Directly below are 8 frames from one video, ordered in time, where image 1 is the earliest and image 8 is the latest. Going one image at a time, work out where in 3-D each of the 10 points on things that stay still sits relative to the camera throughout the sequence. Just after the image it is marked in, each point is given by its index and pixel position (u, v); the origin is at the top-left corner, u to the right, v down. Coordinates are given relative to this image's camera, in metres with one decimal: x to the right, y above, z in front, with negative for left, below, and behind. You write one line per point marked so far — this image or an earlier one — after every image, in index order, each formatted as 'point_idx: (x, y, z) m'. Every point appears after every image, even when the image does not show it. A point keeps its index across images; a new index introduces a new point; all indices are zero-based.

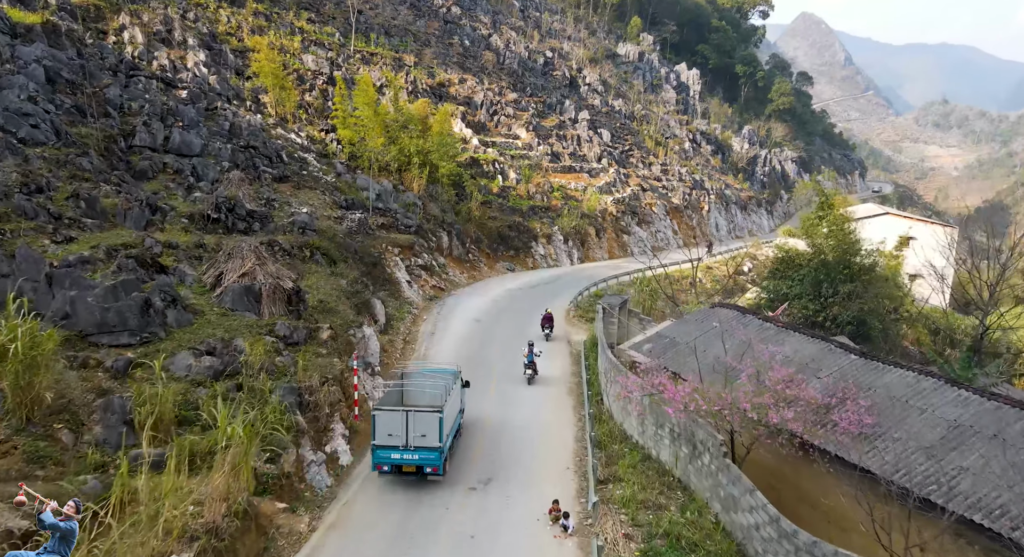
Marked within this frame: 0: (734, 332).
0: (+5.2, -1.3, +13.7) m
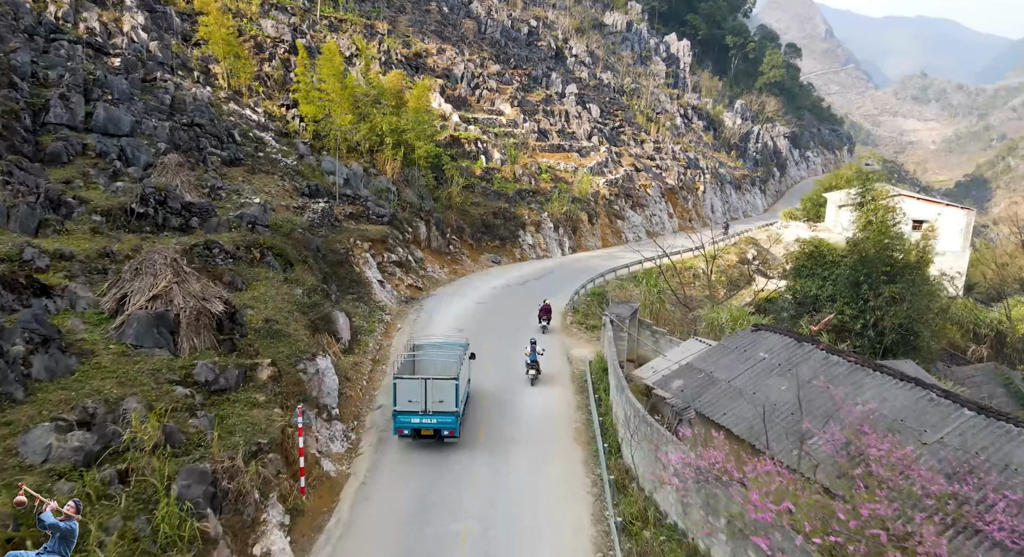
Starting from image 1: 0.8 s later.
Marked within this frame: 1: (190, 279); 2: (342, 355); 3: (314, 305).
0: (+5.1, -1.7, +10.7) m
1: (-6.7, 0.0, +12.0) m
2: (-4.7, -2.1, +16.1) m
3: (-5.7, -0.8, +16.7) m
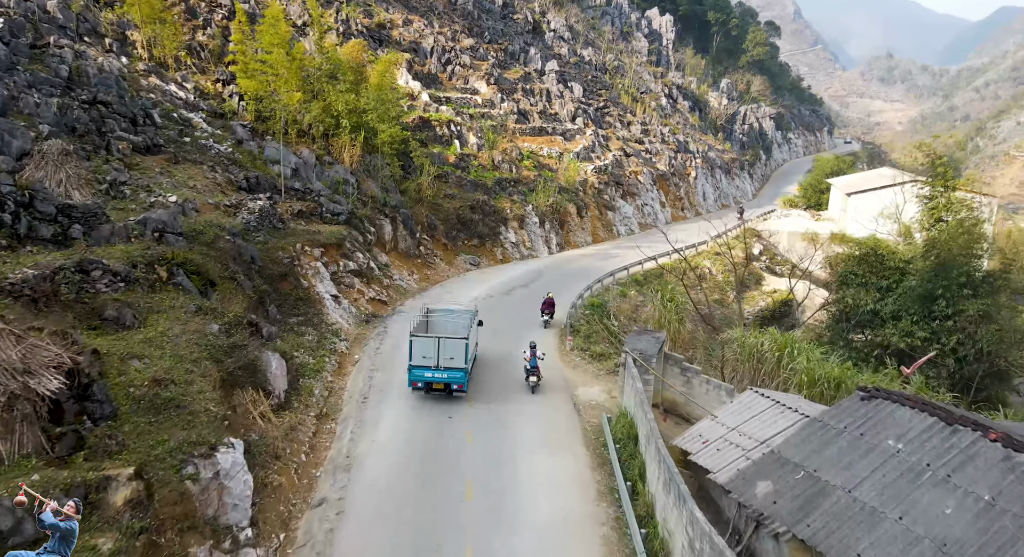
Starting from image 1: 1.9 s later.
0: (+5.2, -2.4, +6.8) m
1: (-6.7, -0.8, +7.6) m
2: (-4.9, -2.8, +11.8) m
3: (-5.9, -1.4, +12.3) m
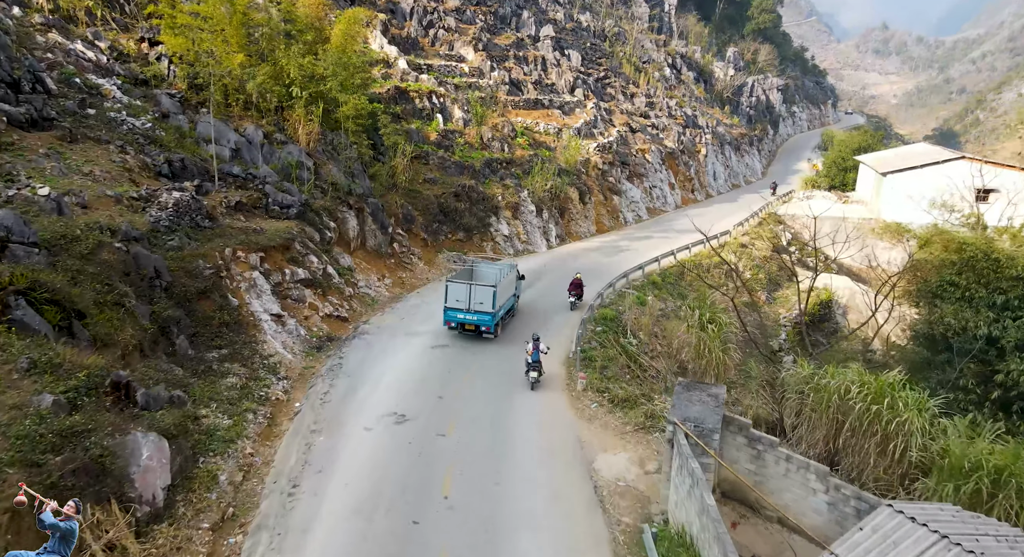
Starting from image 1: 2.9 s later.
0: (+5.2, -3.1, +2.6) m
1: (-6.7, -1.6, +3.2) m
2: (-4.9, -3.5, +7.5) m
3: (-6.0, -2.1, +7.9) m
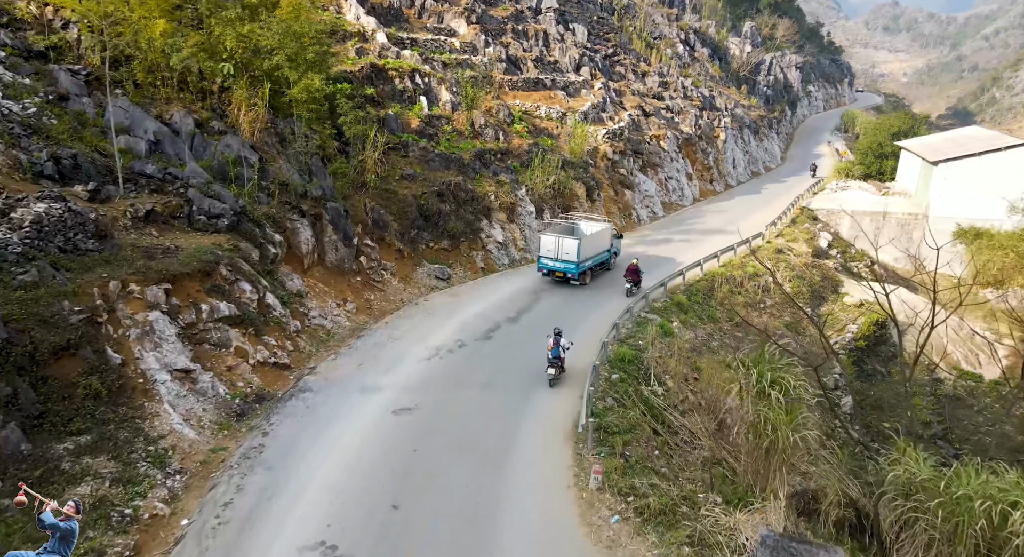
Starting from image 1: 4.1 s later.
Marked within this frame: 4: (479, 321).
0: (+4.9, -4.3, -1.3) m
1: (-7.0, -2.8, -0.7) m
2: (-5.2, -4.5, +3.6) m
3: (-6.2, -3.1, +4.0) m
4: (-0.9, -1.2, +16.5) m
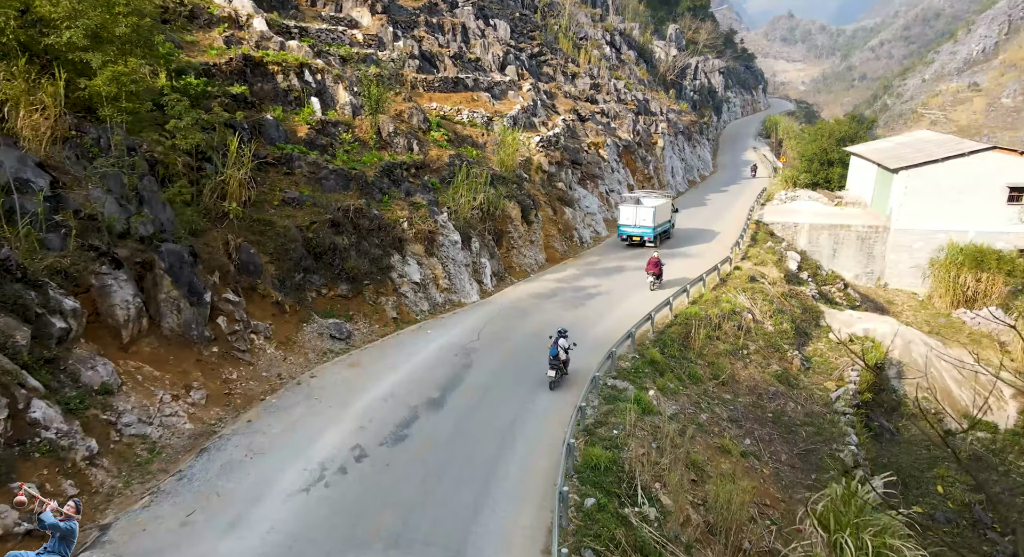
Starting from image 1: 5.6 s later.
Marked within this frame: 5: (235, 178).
0: (+5.6, -5.2, -5.2) m
1: (-6.3, -4.2, -6.1) m
2: (-5.0, -5.8, -1.6) m
3: (-6.1, -4.5, -1.4) m
4: (-2.5, -2.6, +11.7) m
5: (-7.1, +2.6, +14.8) m
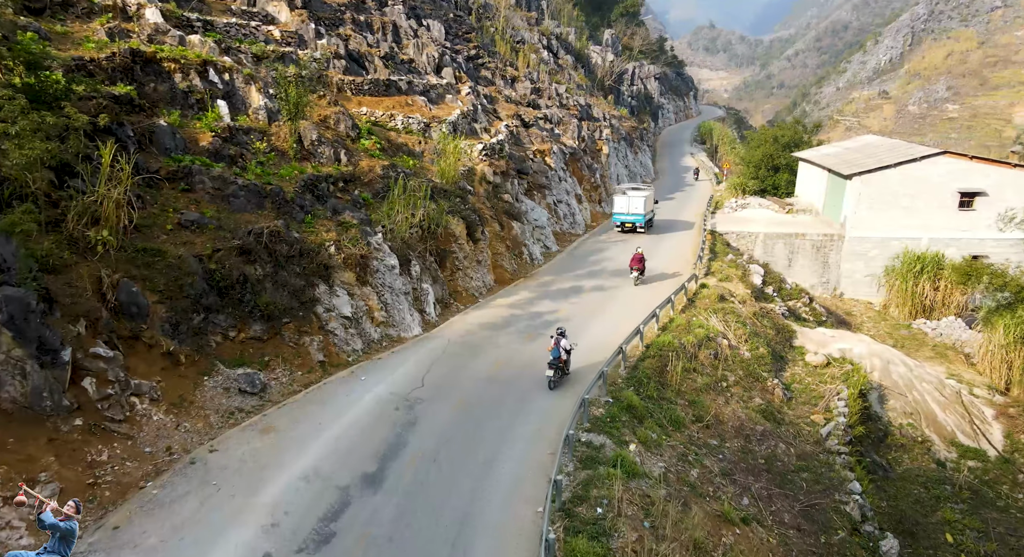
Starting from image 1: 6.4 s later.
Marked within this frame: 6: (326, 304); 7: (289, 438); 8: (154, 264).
0: (+6.7, -5.5, -6.8) m
1: (-5.1, -4.8, -9.0) m
2: (-4.2, -6.5, -4.4) m
3: (-5.4, -5.2, -4.2) m
4: (-3.2, -3.4, +9.2) m
5: (-8.2, +1.7, +11.8) m
6: (-4.6, -0.6, +14.3) m
7: (-4.2, -2.9, +10.8) m
8: (-7.5, +0.3, +12.0) m
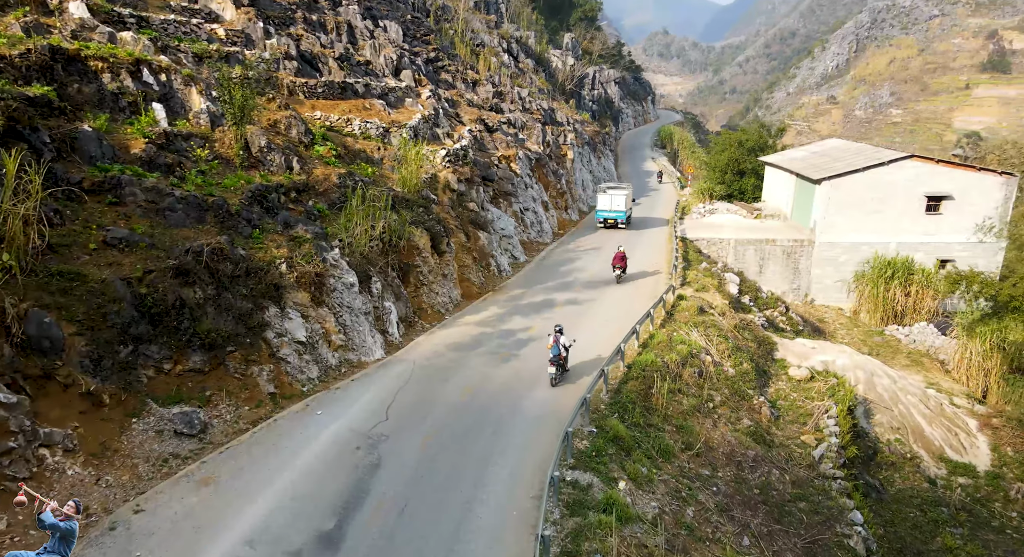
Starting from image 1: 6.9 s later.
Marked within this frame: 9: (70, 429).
0: (+7.6, -5.7, -7.5) m
1: (-4.1, -5.2, -10.4) m
2: (-3.5, -6.9, -5.7) m
3: (-4.7, -5.6, -5.7) m
4: (-3.4, -3.8, +7.9) m
5: (-8.7, +1.1, +10.2) m
6: (-5.2, -1.1, +12.9) m
7: (-4.5, -3.3, +9.4) m
8: (-8.0, -0.2, +10.4) m
9: (-7.1, -2.4, +9.4) m
